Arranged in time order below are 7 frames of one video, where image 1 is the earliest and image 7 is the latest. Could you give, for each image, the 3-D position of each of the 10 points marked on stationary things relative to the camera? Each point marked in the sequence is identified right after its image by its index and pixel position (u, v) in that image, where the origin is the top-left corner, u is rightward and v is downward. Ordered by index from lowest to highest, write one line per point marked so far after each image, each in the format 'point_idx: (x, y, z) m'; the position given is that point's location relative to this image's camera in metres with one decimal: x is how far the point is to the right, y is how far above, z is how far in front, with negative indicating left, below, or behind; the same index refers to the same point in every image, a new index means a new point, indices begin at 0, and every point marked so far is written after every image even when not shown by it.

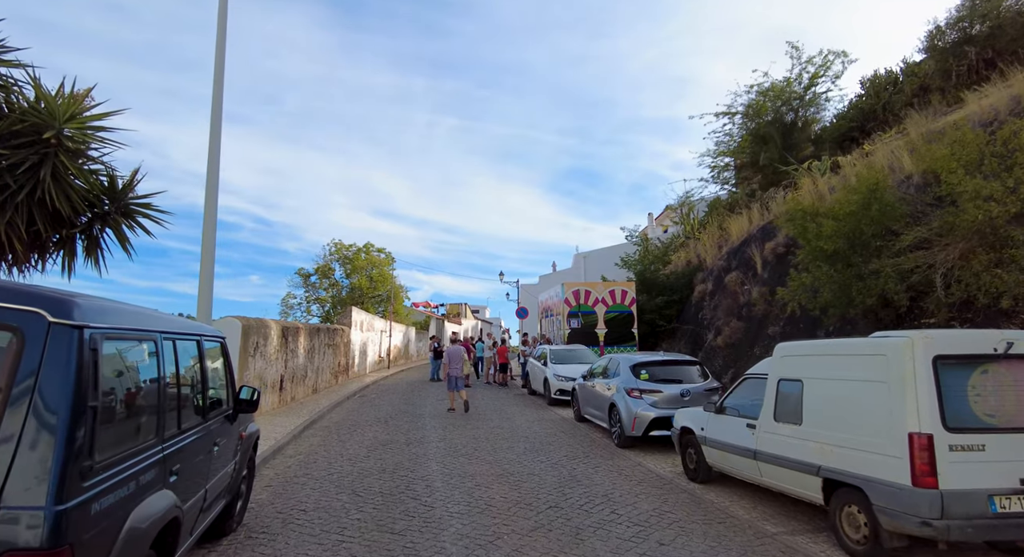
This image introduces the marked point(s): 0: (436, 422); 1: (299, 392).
0: (-1.6, -3.0, +10.4) m
1: (-5.4, -2.9, +12.8) m
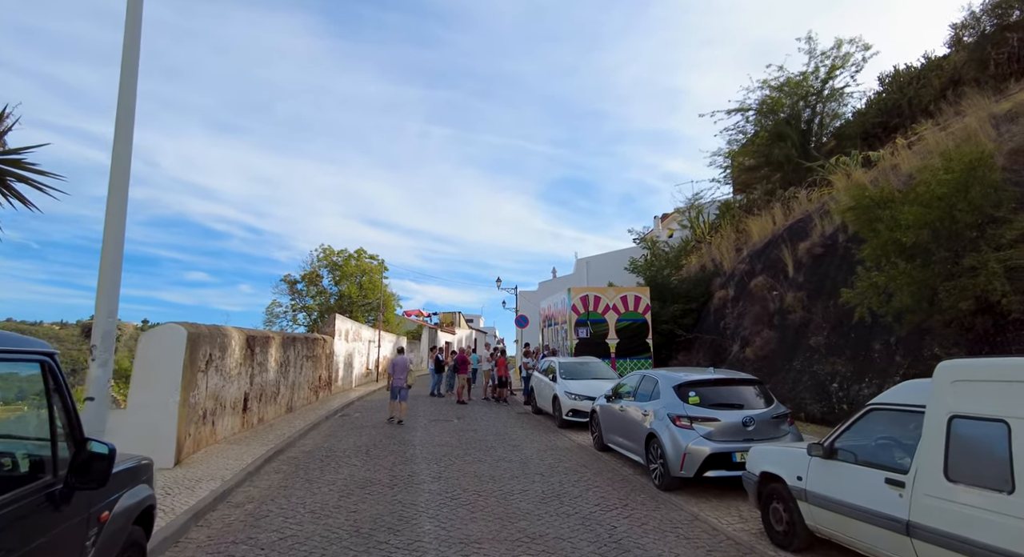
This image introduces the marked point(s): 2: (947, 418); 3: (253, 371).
0: (-1.4, -3.0, +8.6) m
1: (-5.2, -2.9, +10.9) m
2: (+2.9, -0.9, +3.4) m
3: (-5.1, -1.8, +9.9) m
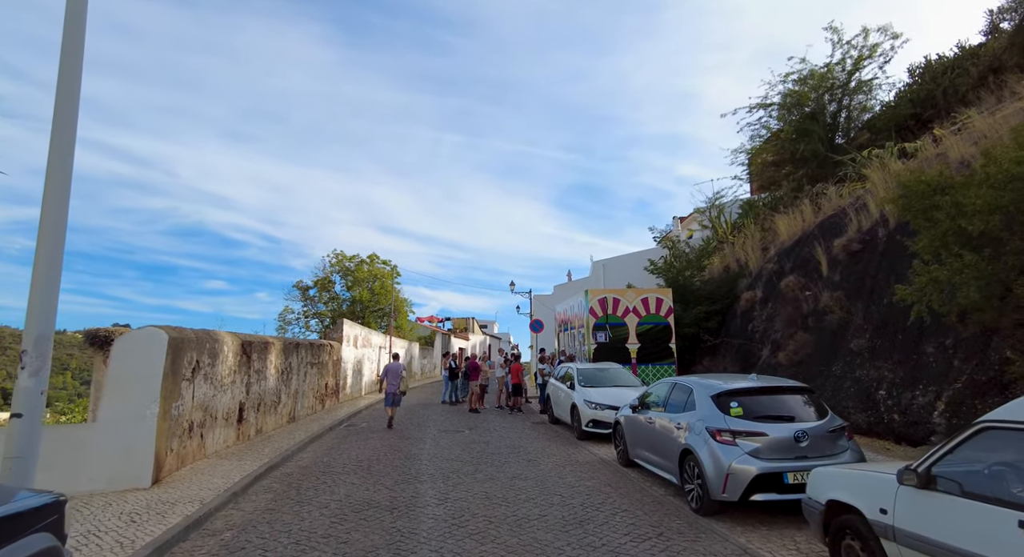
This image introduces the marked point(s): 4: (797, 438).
0: (-1.2, -2.9, +7.8) m
1: (-4.9, -2.9, +10.2) m
2: (+3.0, -0.8, +2.5) m
3: (-4.8, -1.8, +9.2) m
4: (+3.3, -1.8, +5.9) m
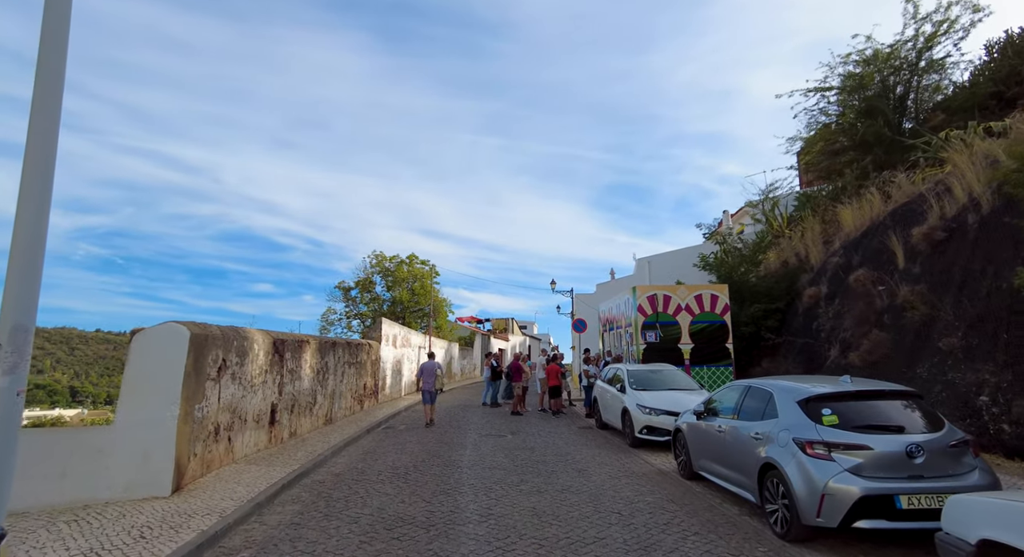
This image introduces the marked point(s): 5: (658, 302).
0: (-0.5, -2.8, +7.1) m
1: (-4.1, -2.8, +9.8) m
2: (+3.2, -0.6, +1.5) m
3: (-4.0, -1.8, +8.8) m
4: (+3.8, -1.7, +4.9) m
5: (+4.3, -0.7, +15.0) m
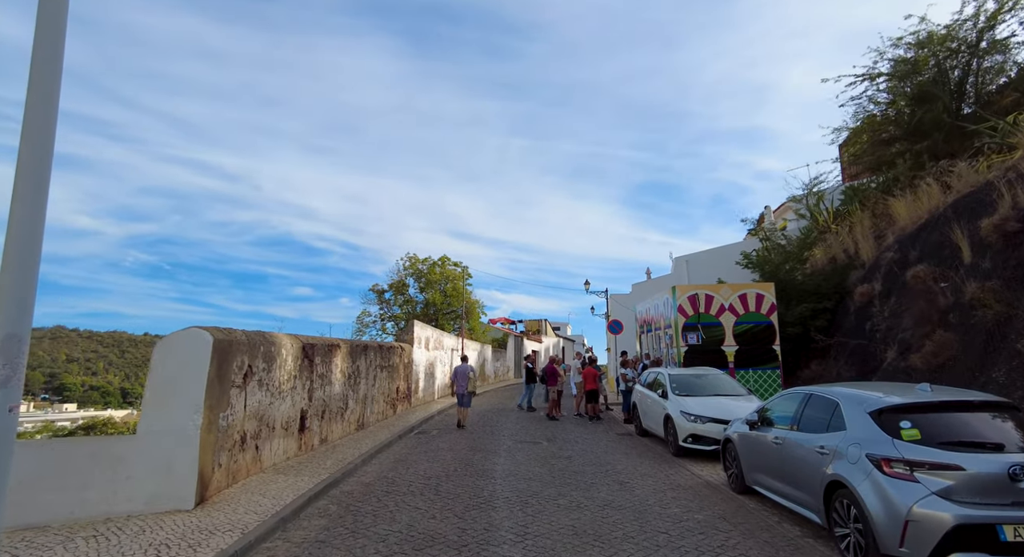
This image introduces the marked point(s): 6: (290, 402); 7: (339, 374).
0: (0.0, -2.8, +6.7) m
1: (-3.4, -2.9, +9.6) m
2: (+3.3, -0.6, +0.9) m
3: (-3.4, -1.8, +8.6) m
4: (+4.1, -1.6, +4.2) m
5: (+5.3, -0.7, +14.3) m
6: (-3.4, -1.9, +7.8) m
7: (-3.4, -1.9, +10.0) m
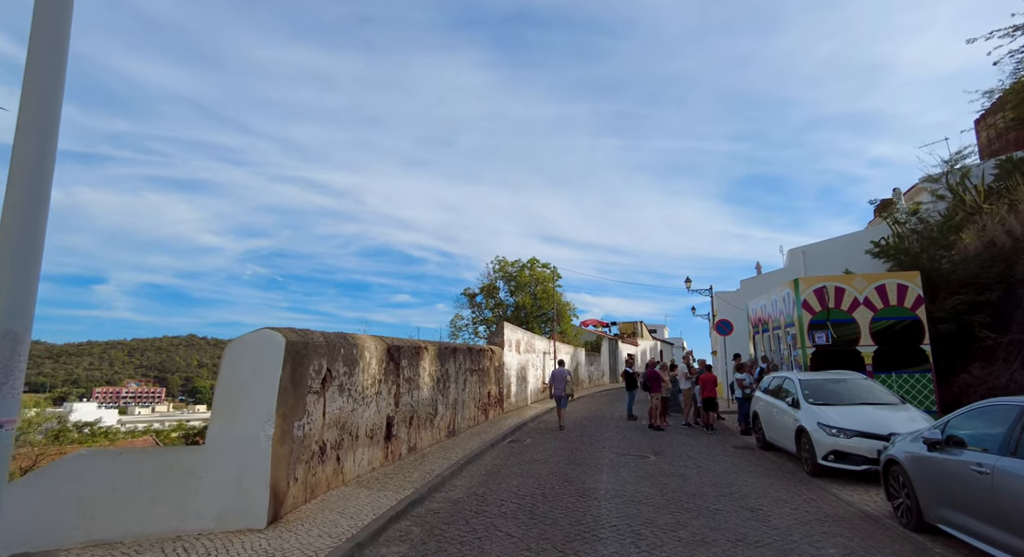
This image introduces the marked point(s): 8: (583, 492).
0: (+1.2, -2.7, +5.6) m
1: (-1.6, -2.9, +9.1) m
2: (+3.4, -0.3, -0.6) m
3: (-1.8, -1.8, +8.1) m
4: (+4.8, -1.3, +2.4) m
5: (+7.7, -0.4, +12.2) m
6: (-2.0, -1.9, +7.3) m
7: (-1.6, -1.9, +9.5) m
8: (+0.9, -2.8, +6.6) m
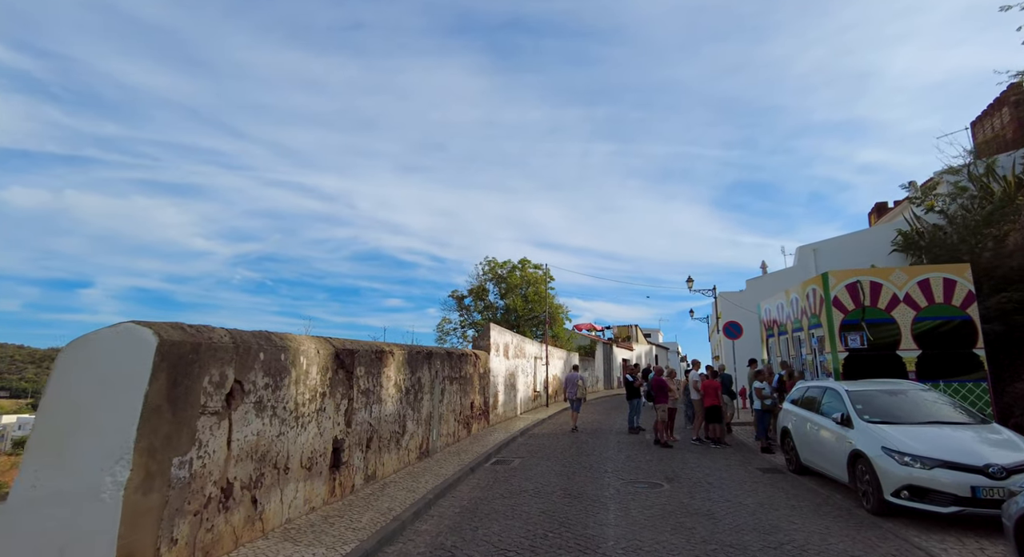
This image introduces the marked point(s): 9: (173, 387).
0: (+1.0, -2.5, +4.0) m
1: (-1.8, -2.7, +7.5) m
2: (+3.3, -0.1, -2.2) m
3: (-2.1, -1.6, +6.5) m
4: (+4.7, -1.1, +0.9) m
5: (+7.4, -0.3, +10.7) m
6: (-2.2, -1.7, +5.6) m
7: (-1.8, -1.7, +7.8) m
8: (+0.7, -2.6, +5.0) m
9: (-2.5, -0.8, +3.6) m
